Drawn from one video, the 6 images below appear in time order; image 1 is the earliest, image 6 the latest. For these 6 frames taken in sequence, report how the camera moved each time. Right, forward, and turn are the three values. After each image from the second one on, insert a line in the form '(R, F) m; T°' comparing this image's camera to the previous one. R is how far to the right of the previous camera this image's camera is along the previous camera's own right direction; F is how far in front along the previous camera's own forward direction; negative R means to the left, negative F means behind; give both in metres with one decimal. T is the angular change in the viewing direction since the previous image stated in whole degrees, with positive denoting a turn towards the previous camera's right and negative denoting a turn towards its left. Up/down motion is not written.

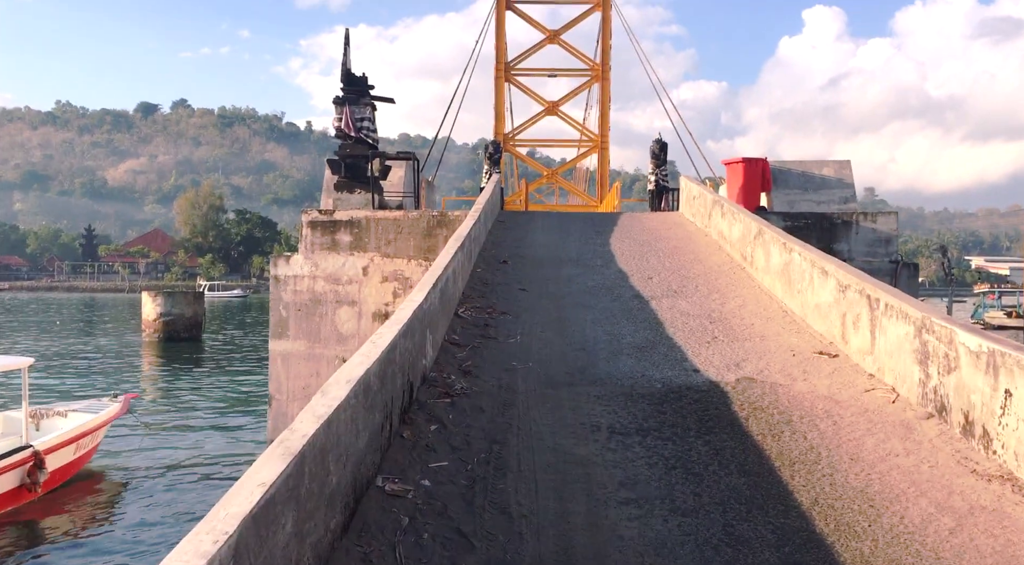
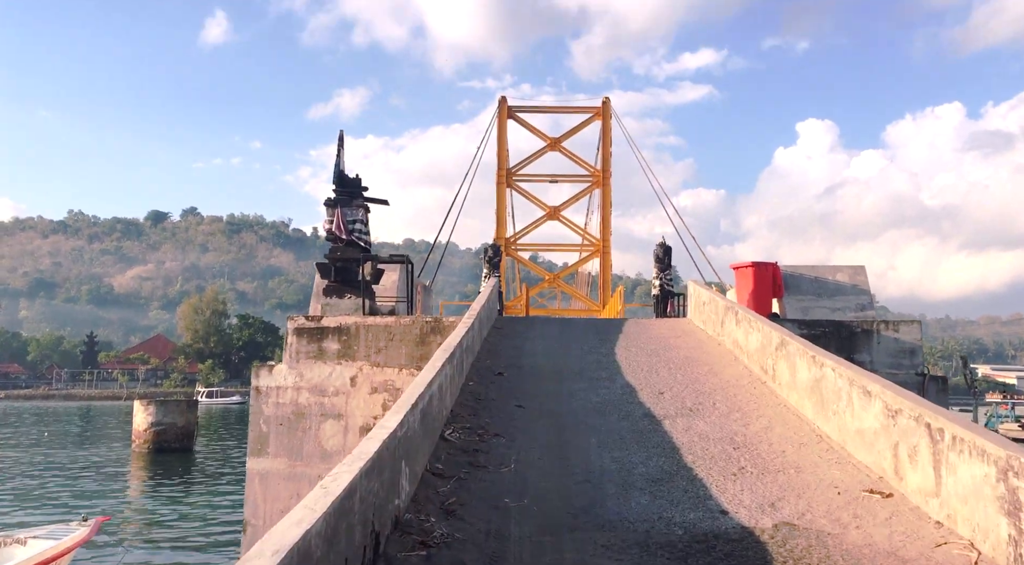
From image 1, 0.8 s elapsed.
(+0.1, +1.0) m; 0°
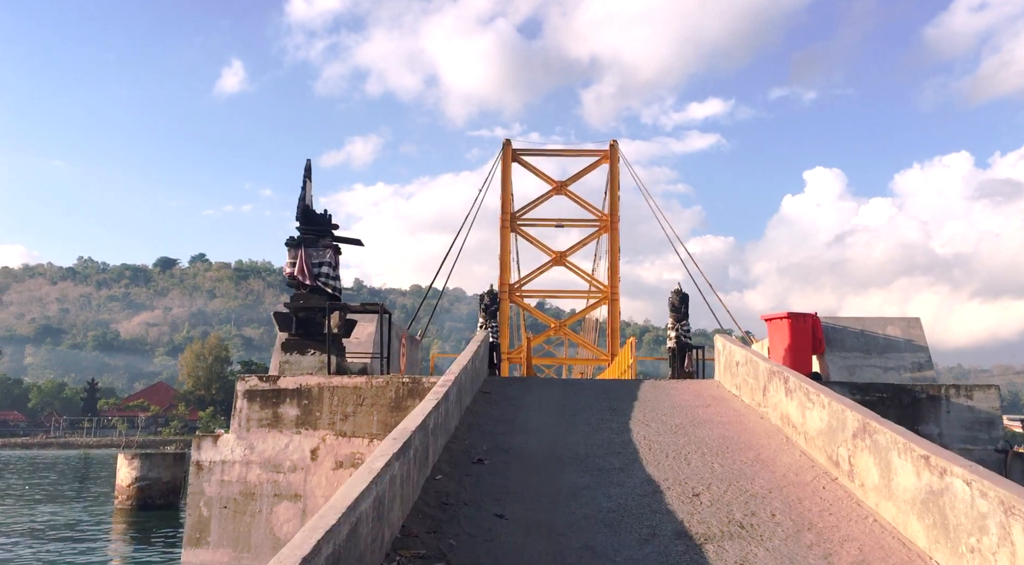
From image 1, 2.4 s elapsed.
(+0.2, +2.5) m; -1°
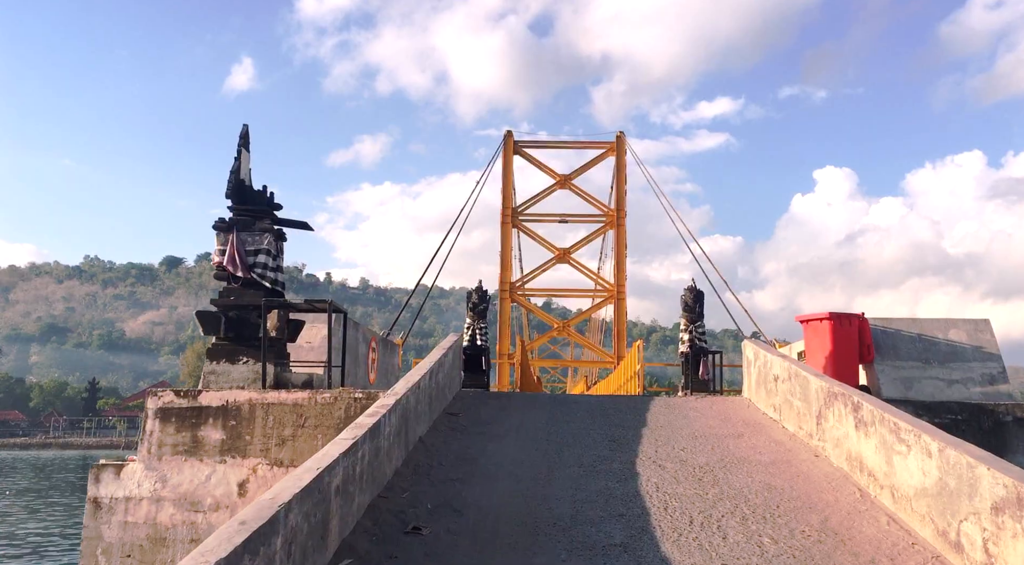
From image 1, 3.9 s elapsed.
(+0.3, +2.6) m; 0°
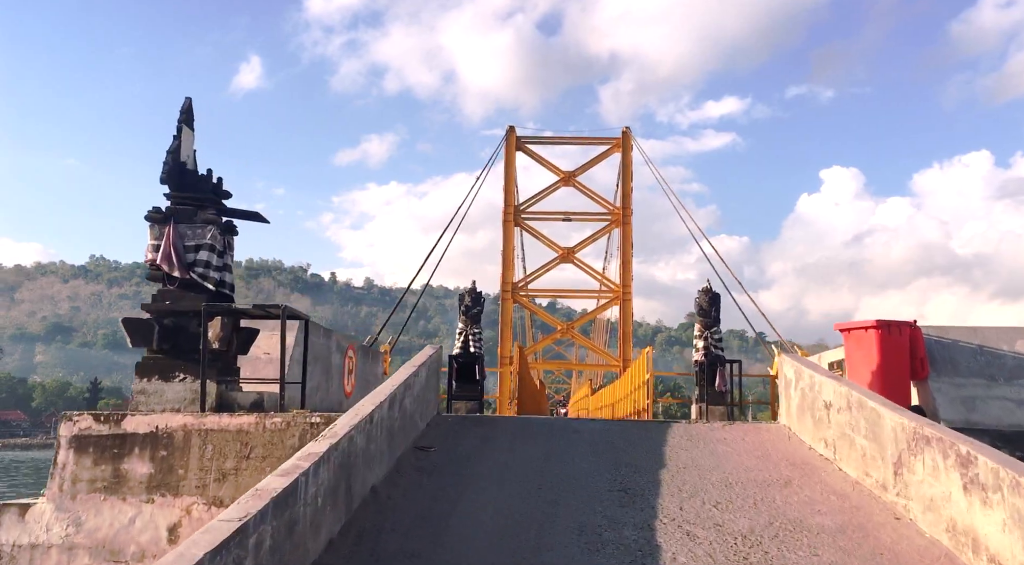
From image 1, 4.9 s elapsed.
(+0.2, +1.8) m; 0°
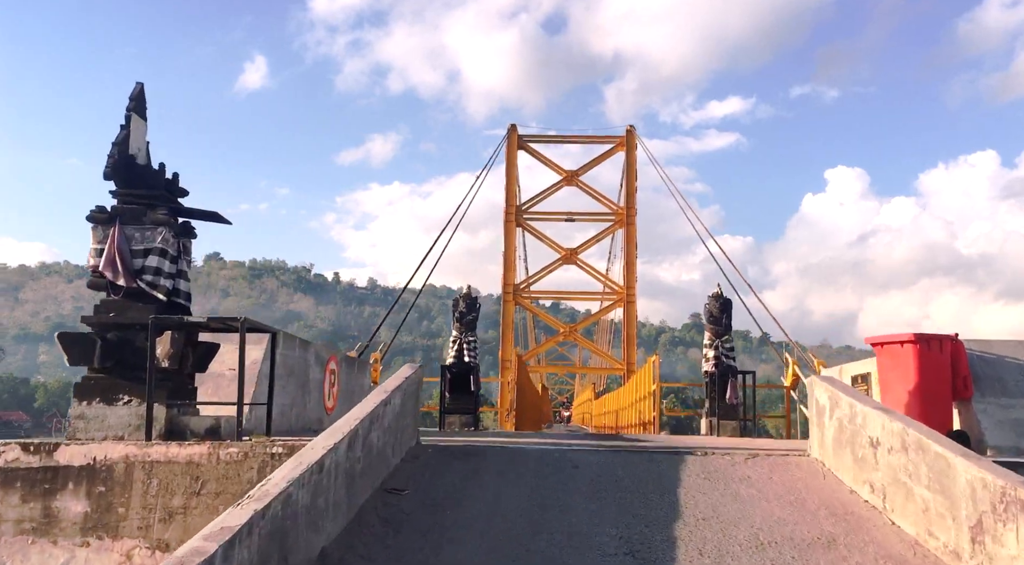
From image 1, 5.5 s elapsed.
(+0.1, +1.1) m; 0°
